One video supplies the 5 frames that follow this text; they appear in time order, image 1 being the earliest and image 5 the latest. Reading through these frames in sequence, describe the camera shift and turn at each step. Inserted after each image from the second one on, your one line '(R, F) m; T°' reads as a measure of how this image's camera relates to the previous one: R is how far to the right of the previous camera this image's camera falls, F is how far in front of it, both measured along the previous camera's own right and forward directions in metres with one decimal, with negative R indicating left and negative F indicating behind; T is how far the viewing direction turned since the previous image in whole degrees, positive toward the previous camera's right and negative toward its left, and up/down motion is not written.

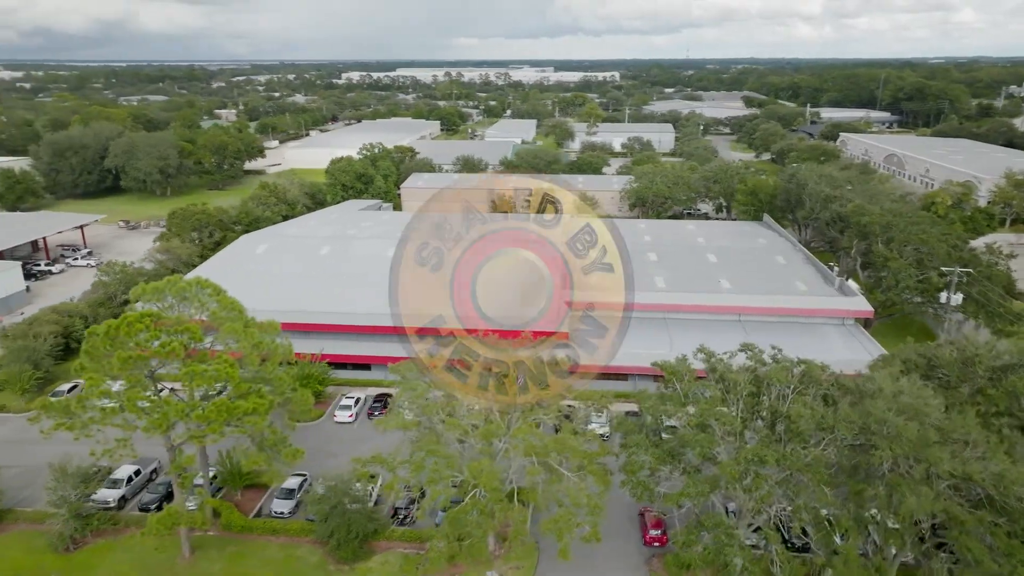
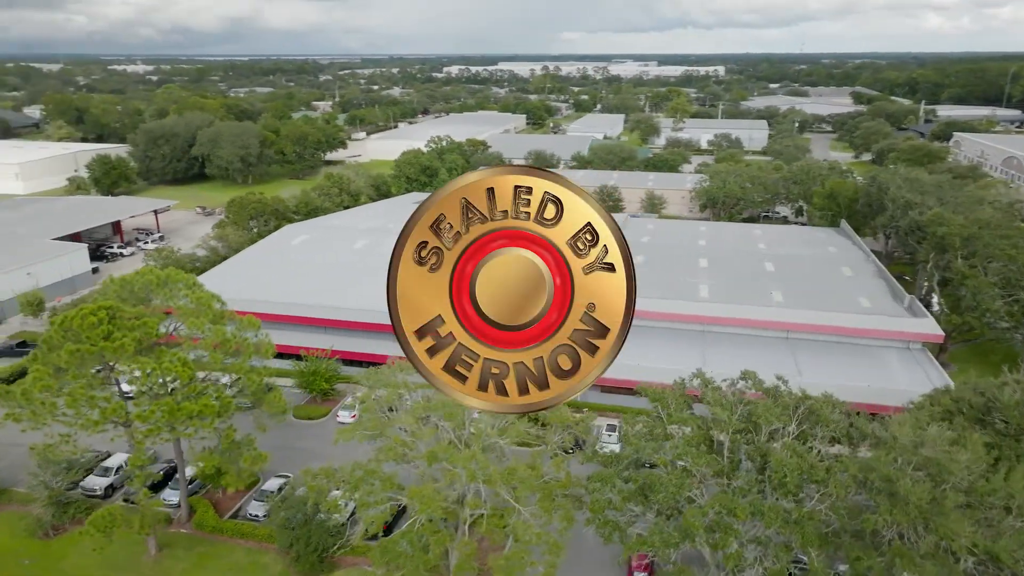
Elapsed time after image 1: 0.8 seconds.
(+2.2, +1.4) m; -8°
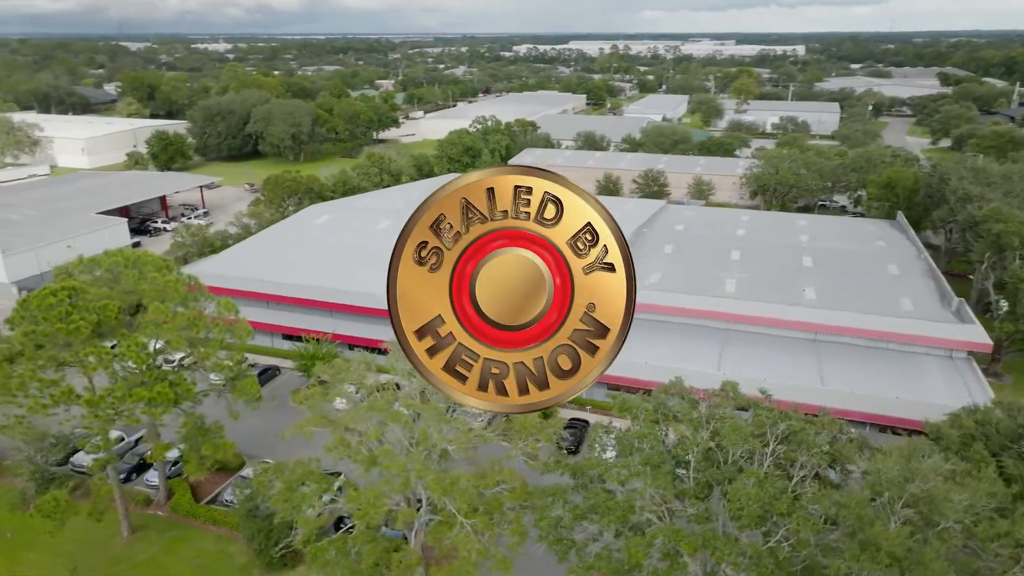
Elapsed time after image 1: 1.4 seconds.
(+1.7, +1.0) m; -5°
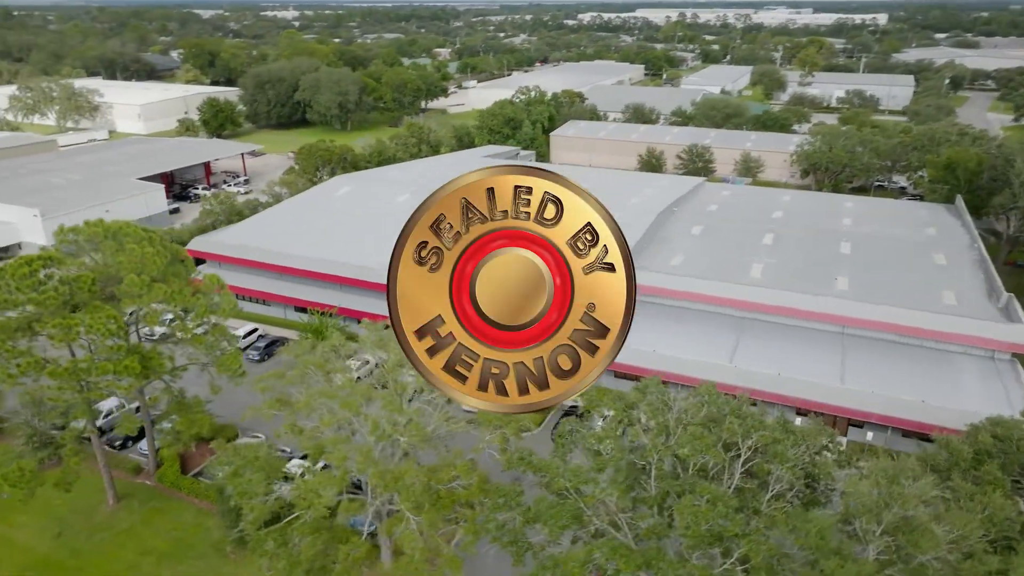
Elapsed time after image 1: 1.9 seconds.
(+1.4, +0.8) m; -5°
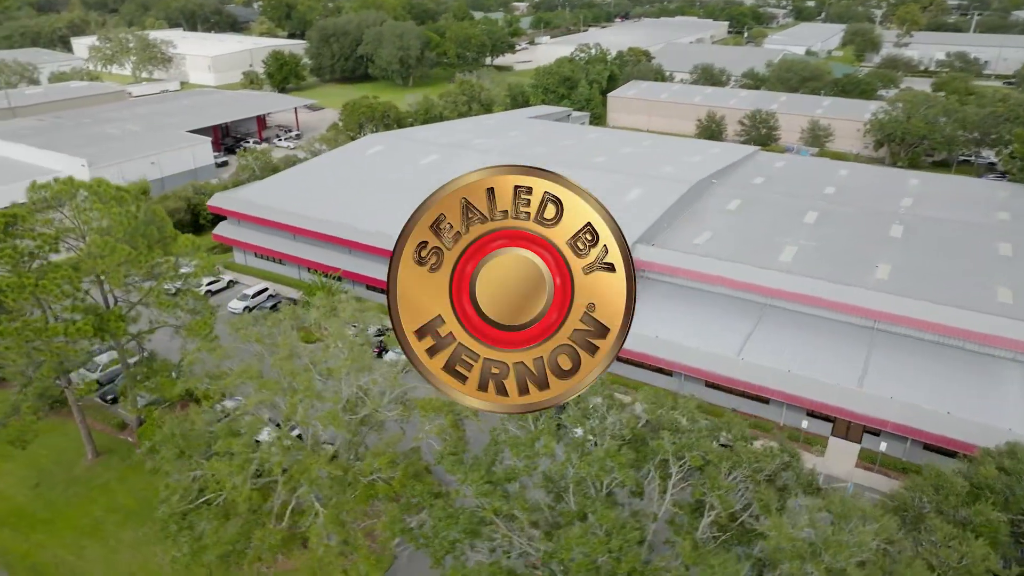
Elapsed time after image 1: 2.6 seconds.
(+2.0, +1.1) m; -6°
